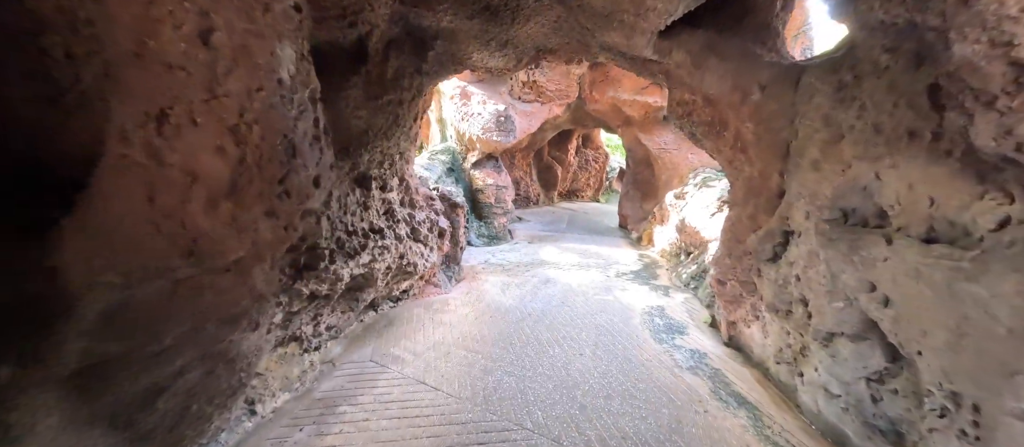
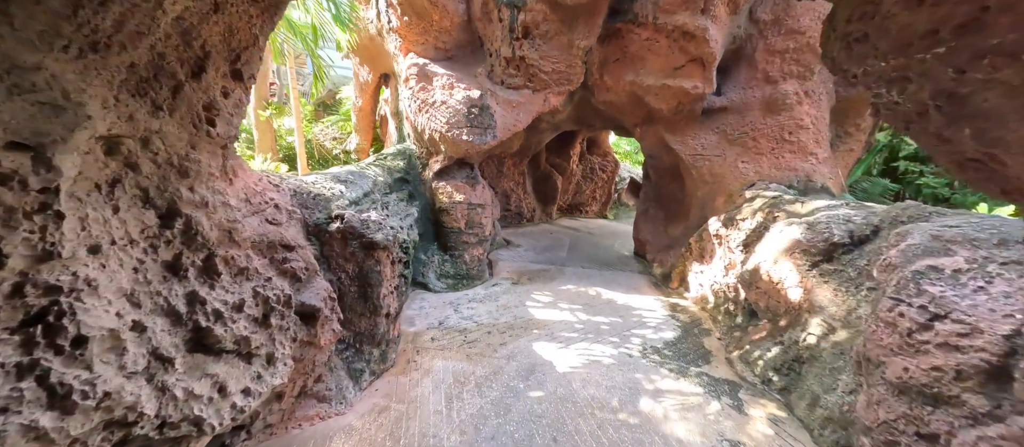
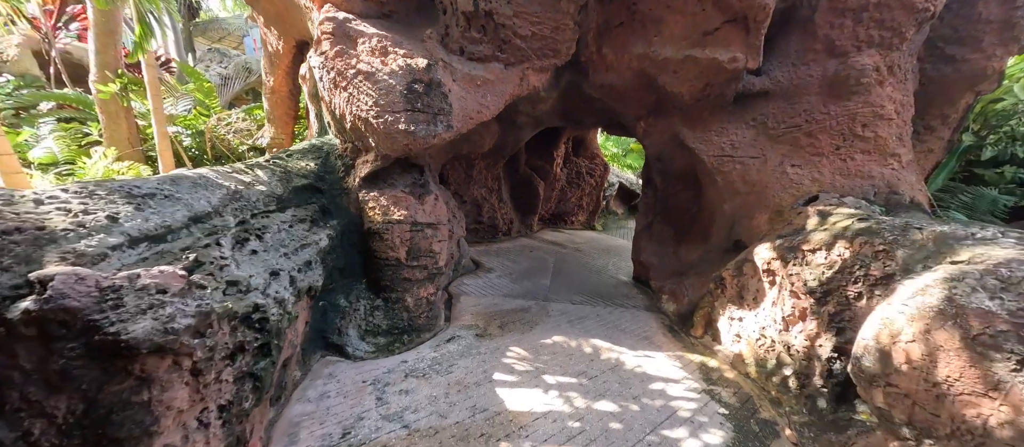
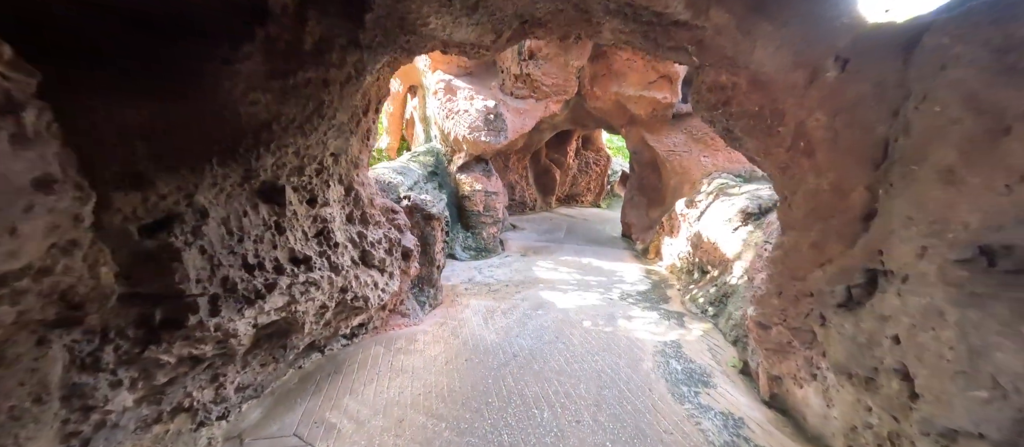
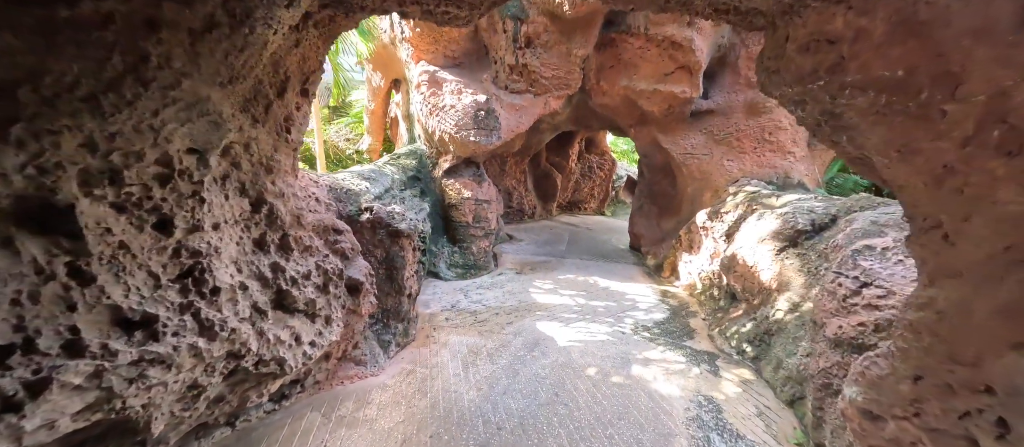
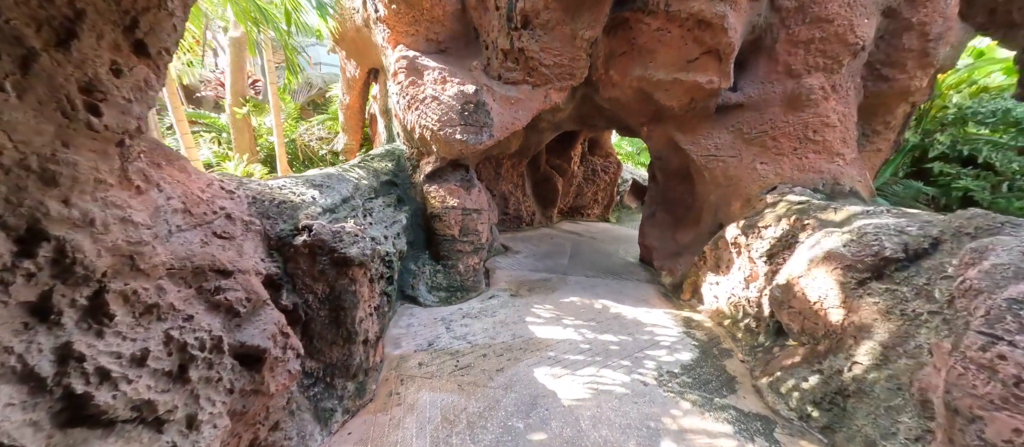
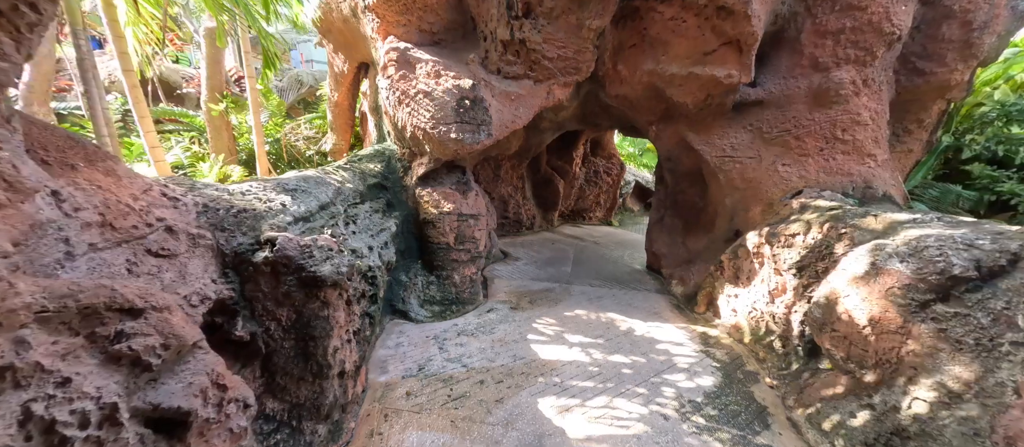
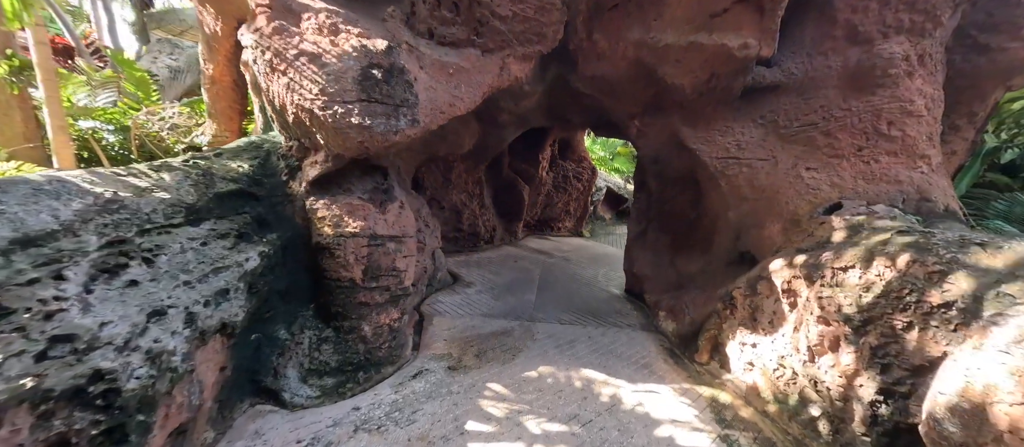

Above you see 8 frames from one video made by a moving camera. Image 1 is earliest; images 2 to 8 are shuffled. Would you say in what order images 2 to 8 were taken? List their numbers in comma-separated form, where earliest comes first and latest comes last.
4, 5, 2, 6, 7, 3, 8
